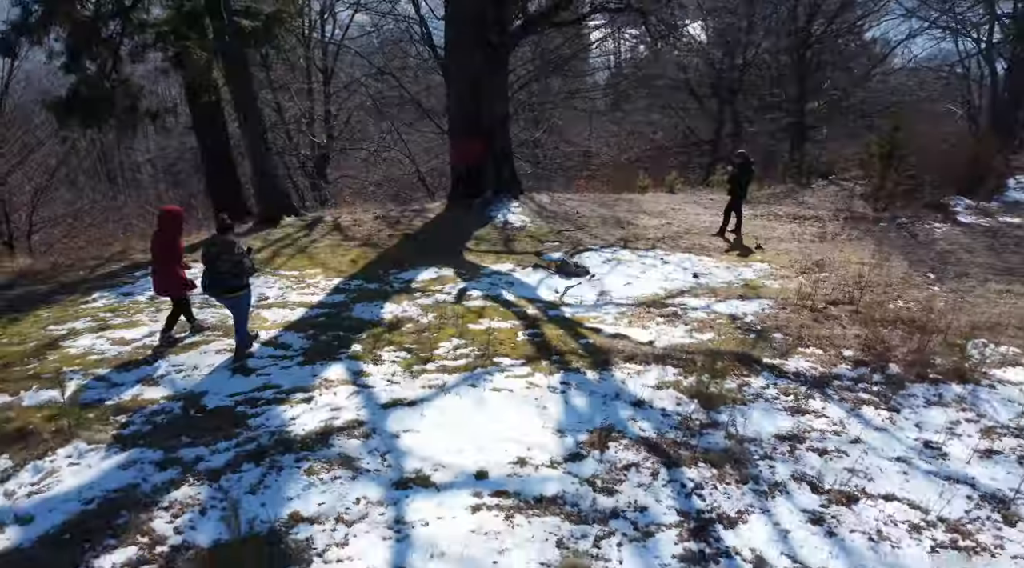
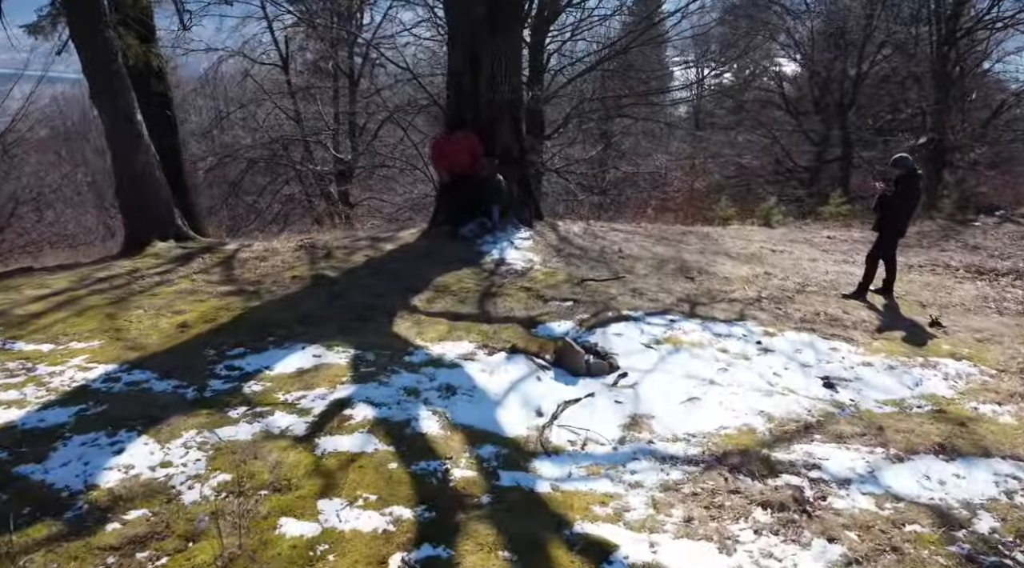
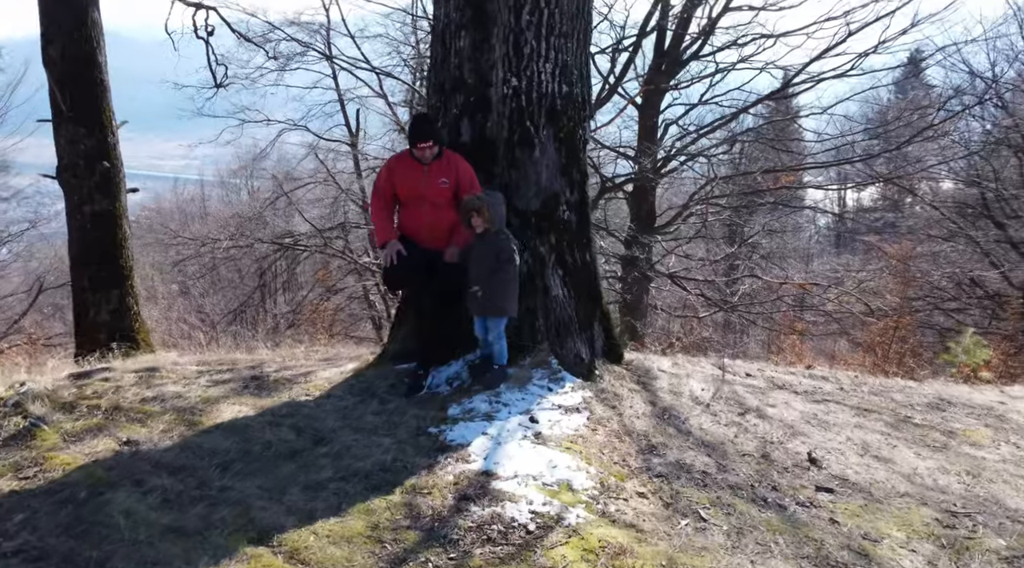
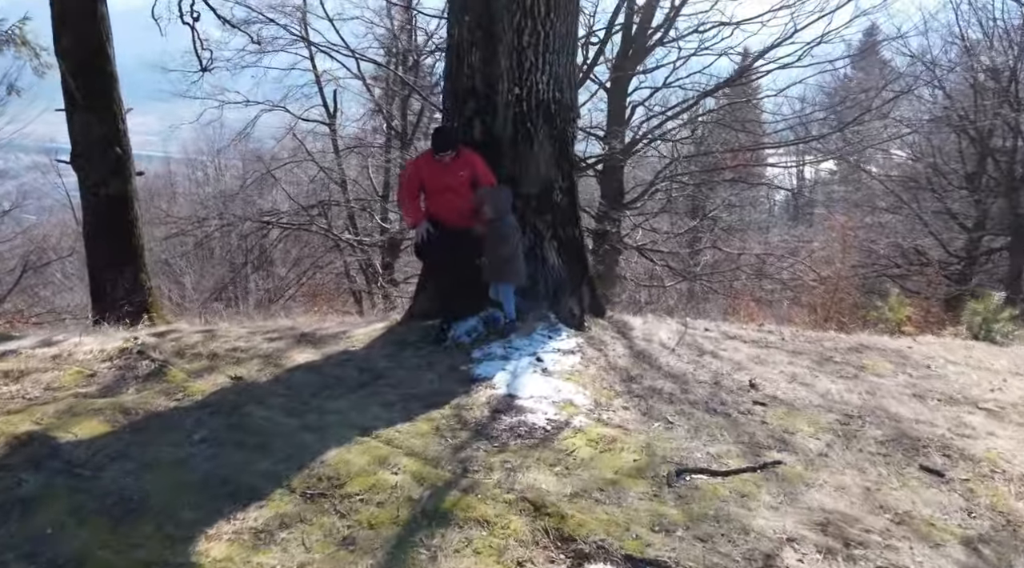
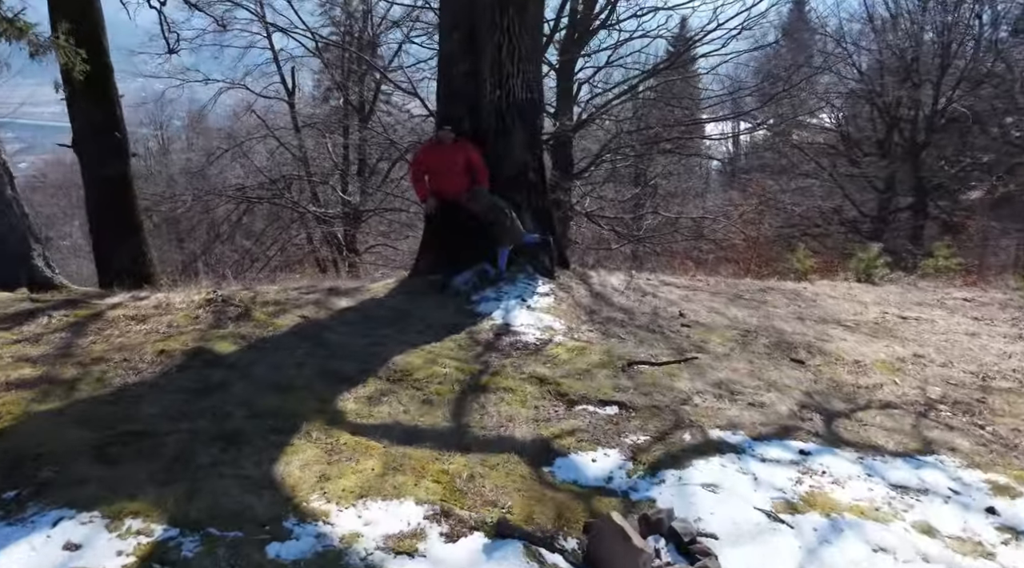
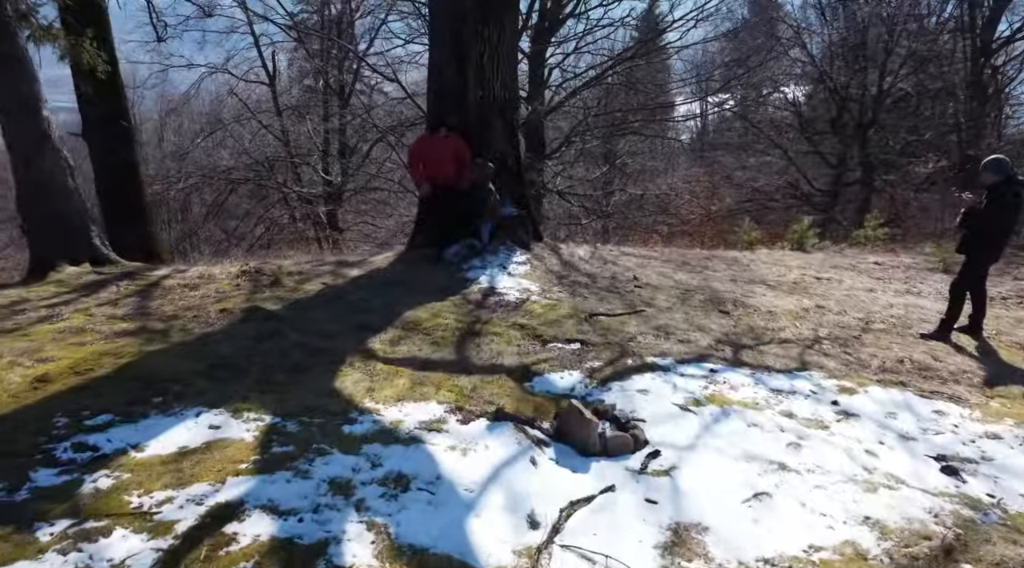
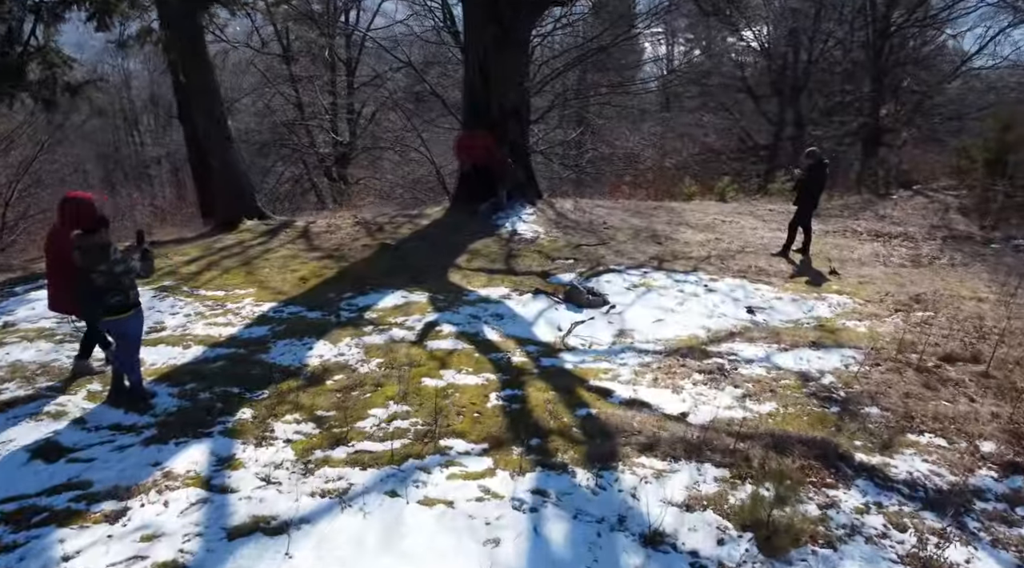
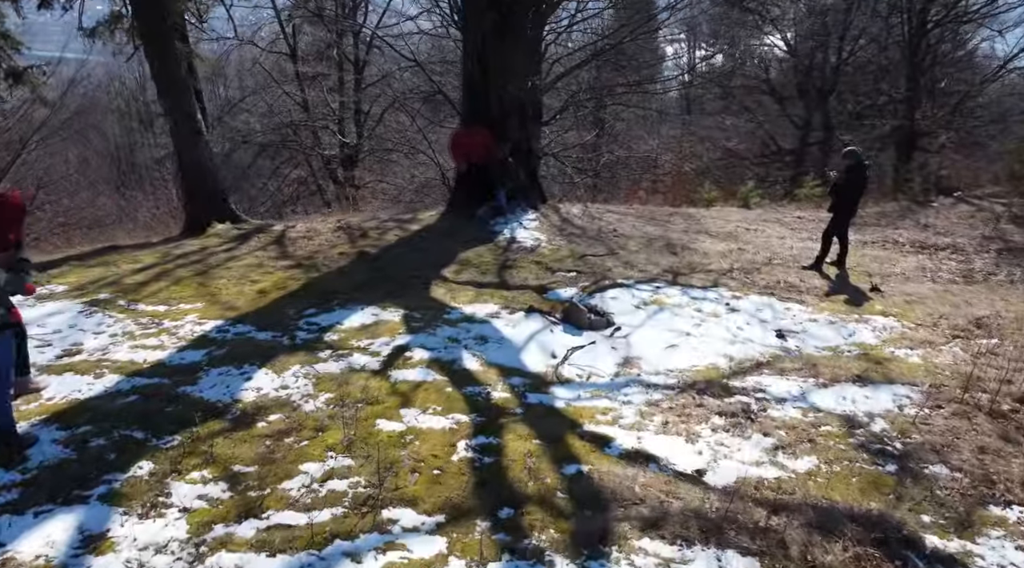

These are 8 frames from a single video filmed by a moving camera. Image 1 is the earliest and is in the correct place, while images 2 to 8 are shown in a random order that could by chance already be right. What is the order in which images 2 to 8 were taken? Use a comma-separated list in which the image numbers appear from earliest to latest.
7, 8, 2, 6, 5, 4, 3
